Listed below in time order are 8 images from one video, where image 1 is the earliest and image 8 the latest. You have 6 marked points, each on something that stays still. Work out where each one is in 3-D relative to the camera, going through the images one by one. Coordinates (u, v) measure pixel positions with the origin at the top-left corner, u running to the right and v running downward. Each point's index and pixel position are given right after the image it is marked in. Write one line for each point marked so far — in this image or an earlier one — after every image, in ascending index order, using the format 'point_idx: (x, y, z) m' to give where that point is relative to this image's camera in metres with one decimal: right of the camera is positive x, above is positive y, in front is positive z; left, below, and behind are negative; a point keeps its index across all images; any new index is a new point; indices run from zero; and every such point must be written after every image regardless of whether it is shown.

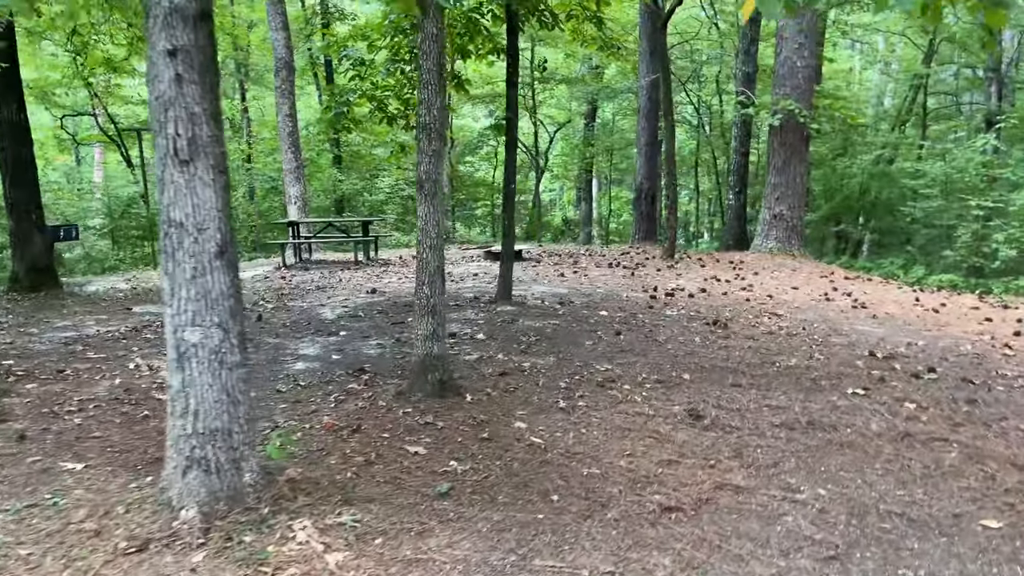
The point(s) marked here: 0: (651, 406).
0: (+0.7, -0.6, +4.3) m
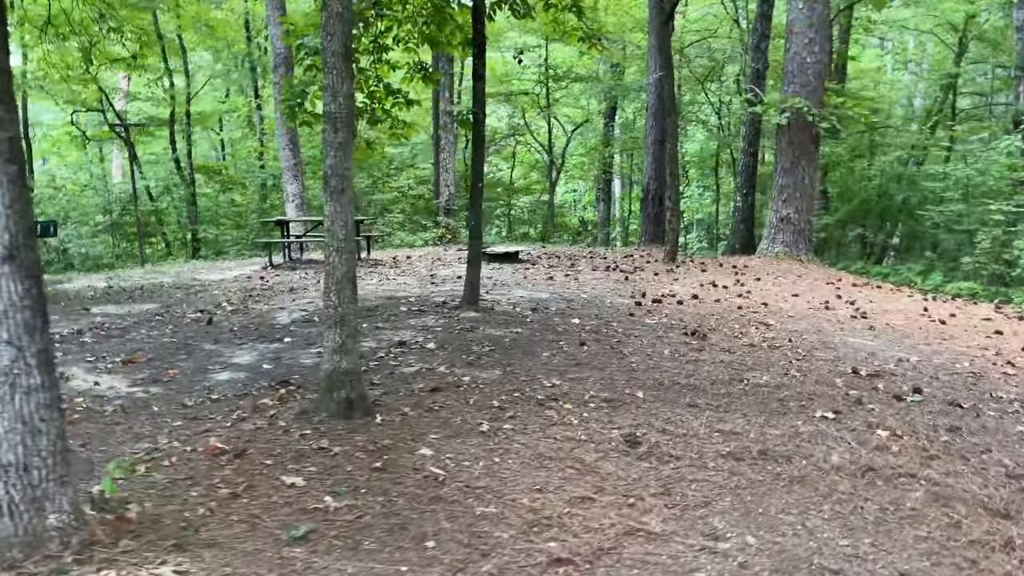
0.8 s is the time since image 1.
0: (+0.3, -0.7, +3.8) m
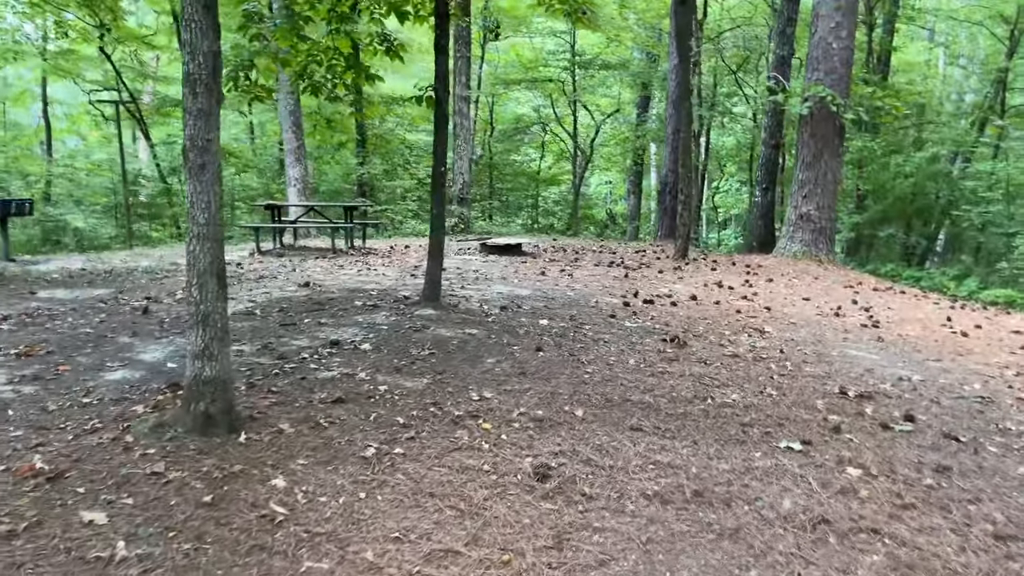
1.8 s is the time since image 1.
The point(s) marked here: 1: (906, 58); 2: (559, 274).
0: (-0.1, -0.7, +3.3) m
1: (+8.8, +5.1, +18.5) m
2: (+0.5, +0.2, +9.3) m
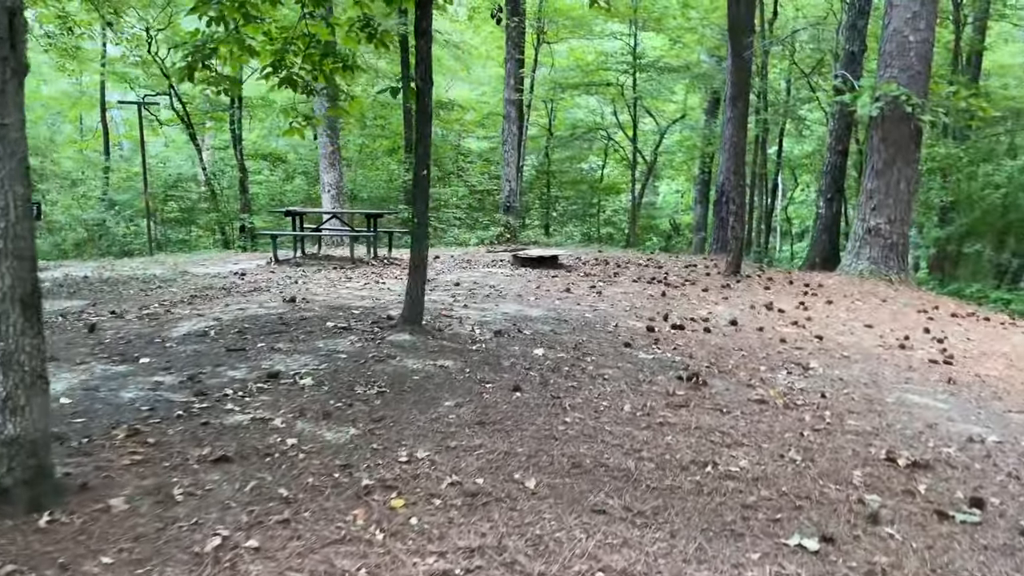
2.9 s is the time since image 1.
0: (-0.4, -0.8, +2.4) m
1: (+9.9, +4.7, +16.9) m
2: (+0.8, 0.0, +8.4) m
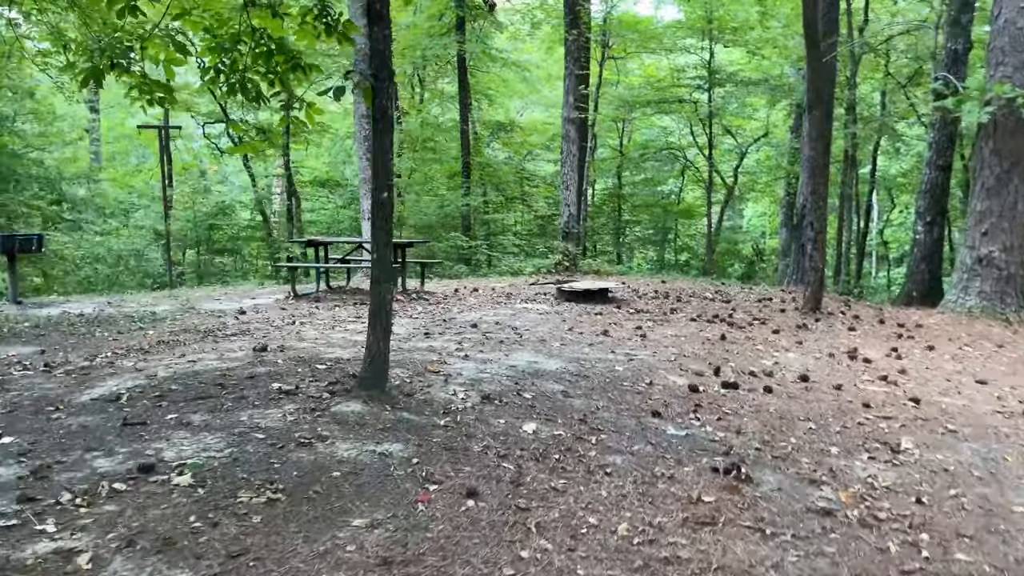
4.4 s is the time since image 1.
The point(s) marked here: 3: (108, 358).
0: (-0.7, -1.0, +1.3) m
1: (+11.0, +4.1, +14.7) m
2: (+1.0, -0.4, +7.1) m
3: (-2.6, -0.5, +5.4) m
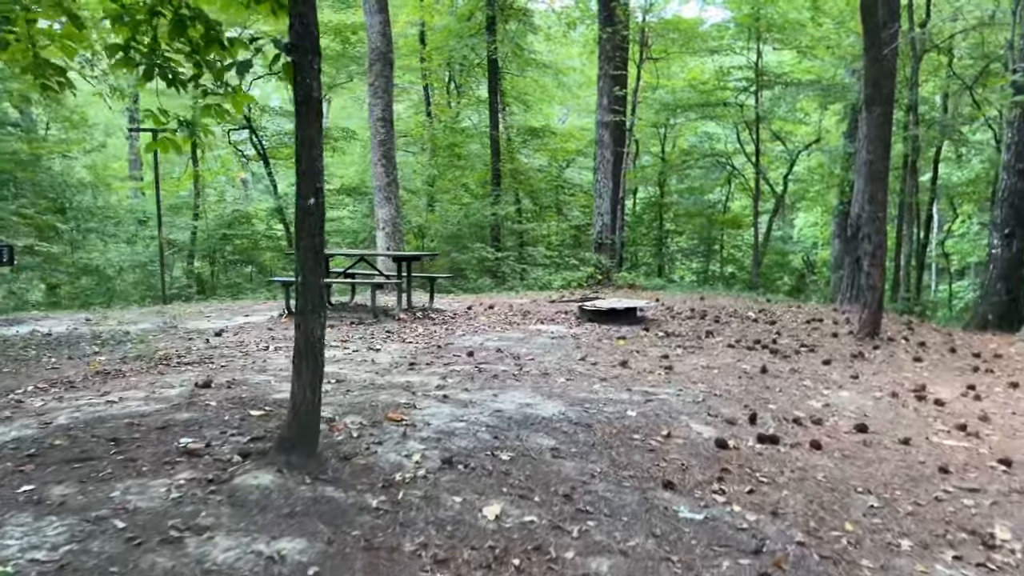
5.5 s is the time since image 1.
0: (-1.1, -1.1, +0.3) m
1: (+11.5, +3.8, +13.2) m
2: (+1.0, -0.6, +6.1) m
3: (-2.7, -0.6, +4.6) m
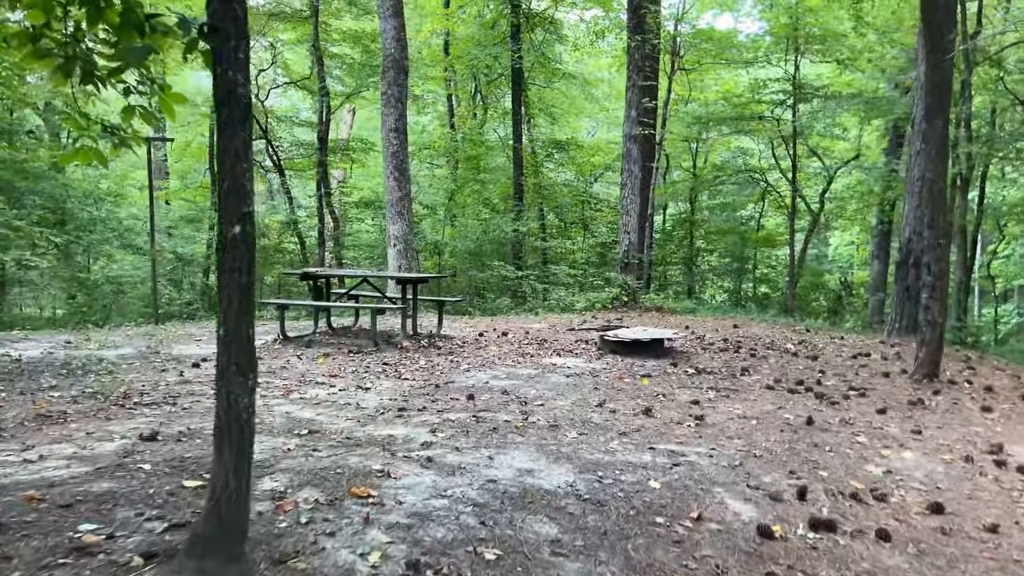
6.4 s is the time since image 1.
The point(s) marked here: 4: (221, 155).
0: (-1.2, -1.2, -0.4) m
1: (+11.8, +3.3, +12.1) m
2: (+1.1, -0.8, +5.3) m
3: (-2.7, -0.7, +3.9) m
4: (-0.8, +0.4, +2.4) m
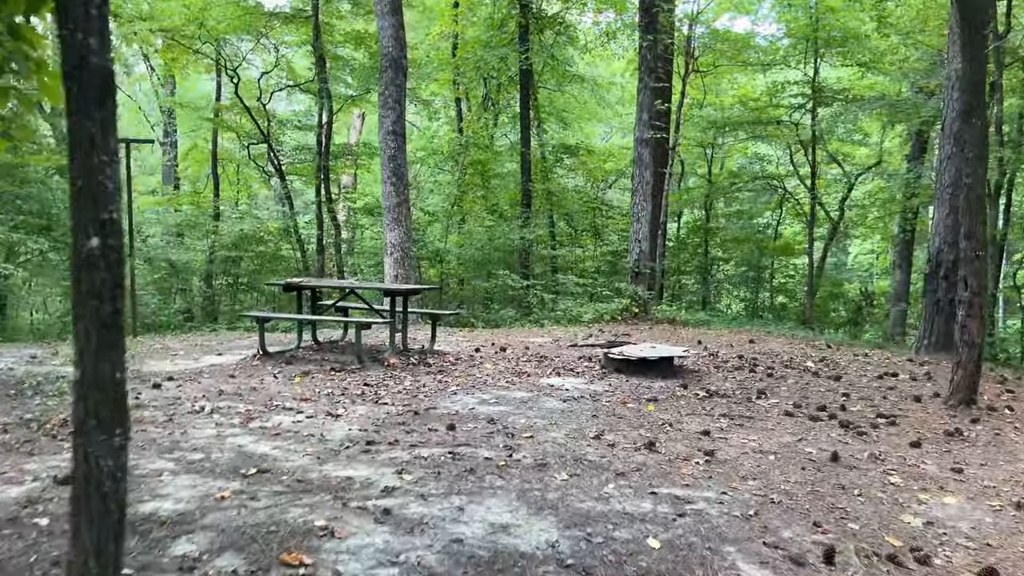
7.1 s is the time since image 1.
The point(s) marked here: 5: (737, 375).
0: (-1.4, -1.2, -1.0) m
1: (+11.9, +3.1, +11.3) m
2: (+1.0, -0.9, +4.7) m
3: (-2.8, -0.8, +3.3) m
4: (-1.0, +0.3, +1.8) m
5: (+2.0, -0.8, +7.4) m
